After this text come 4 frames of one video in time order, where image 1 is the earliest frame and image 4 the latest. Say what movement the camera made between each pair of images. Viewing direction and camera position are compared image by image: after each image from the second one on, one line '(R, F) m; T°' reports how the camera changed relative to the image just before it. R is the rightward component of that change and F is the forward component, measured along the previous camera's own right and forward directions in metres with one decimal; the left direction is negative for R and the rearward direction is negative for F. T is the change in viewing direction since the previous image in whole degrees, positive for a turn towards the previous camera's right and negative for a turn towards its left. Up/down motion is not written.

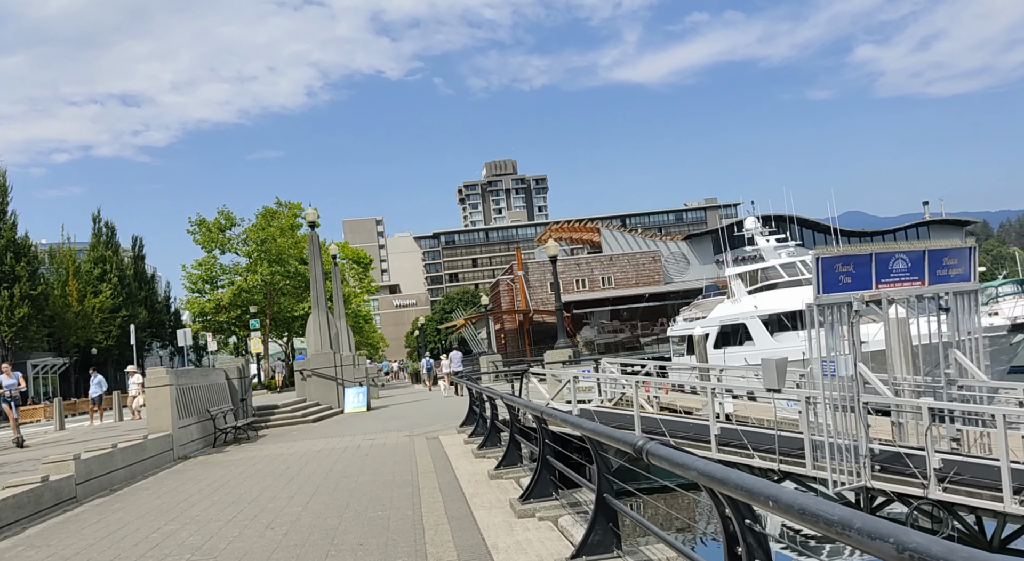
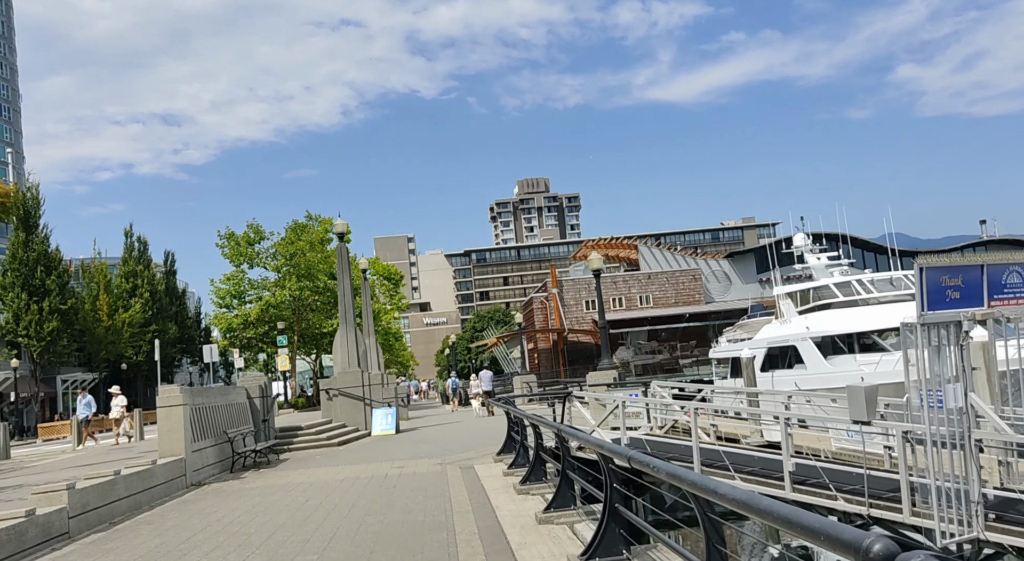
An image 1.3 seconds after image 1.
(-0.2, +1.2) m; -2°
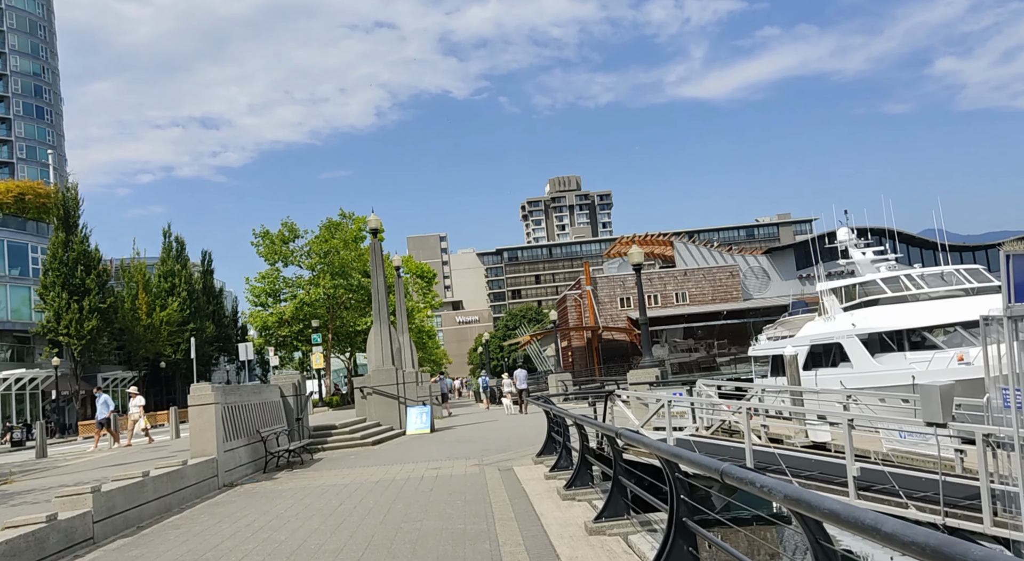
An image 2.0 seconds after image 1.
(-0.1, +0.5) m; -2°
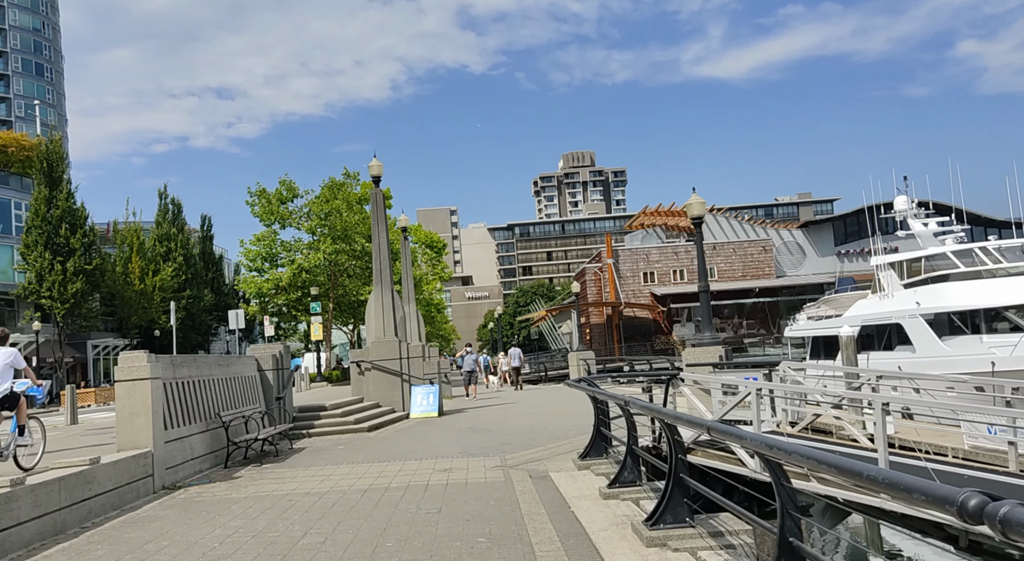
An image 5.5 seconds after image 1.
(-0.3, +3.1) m; -1°
